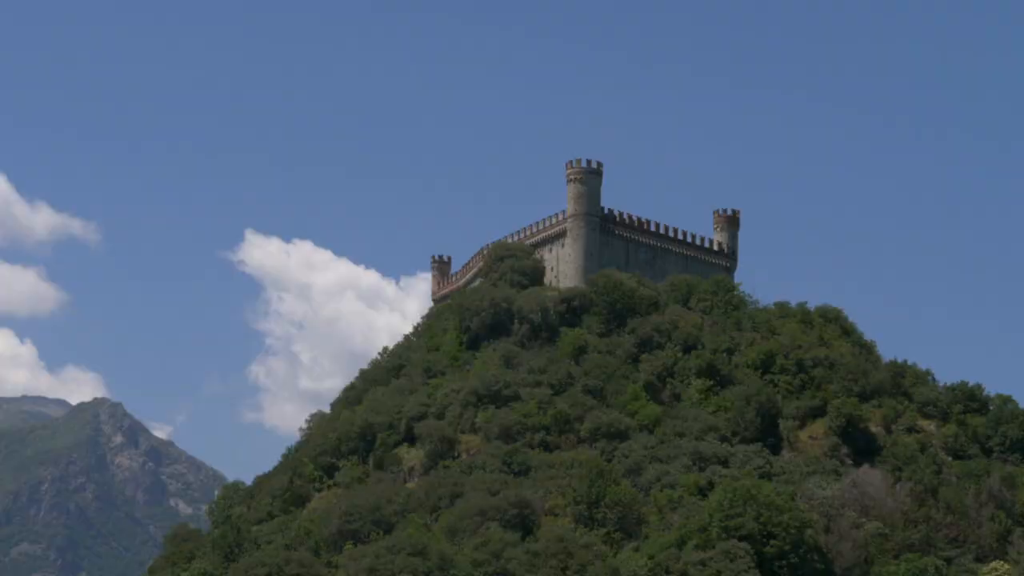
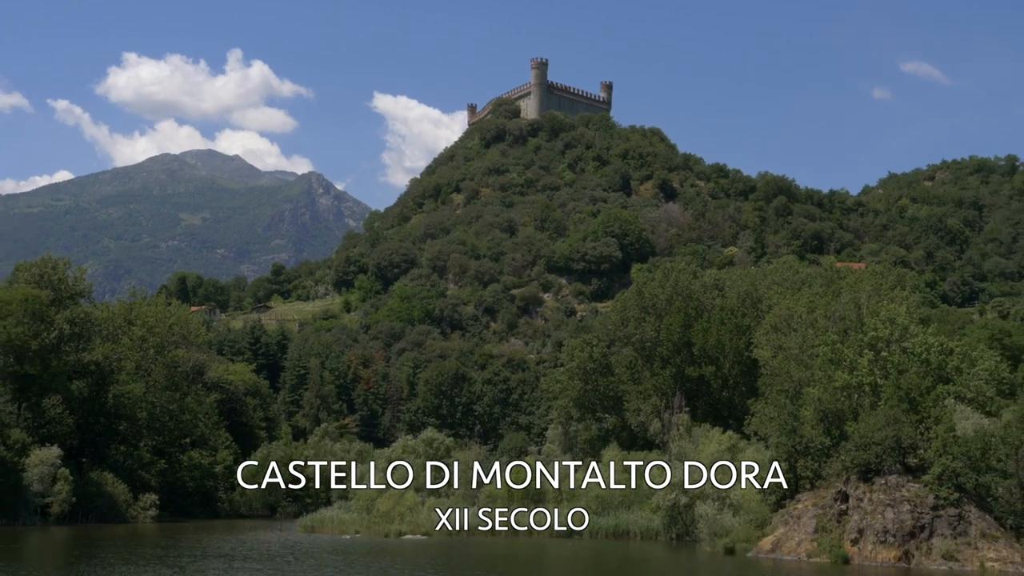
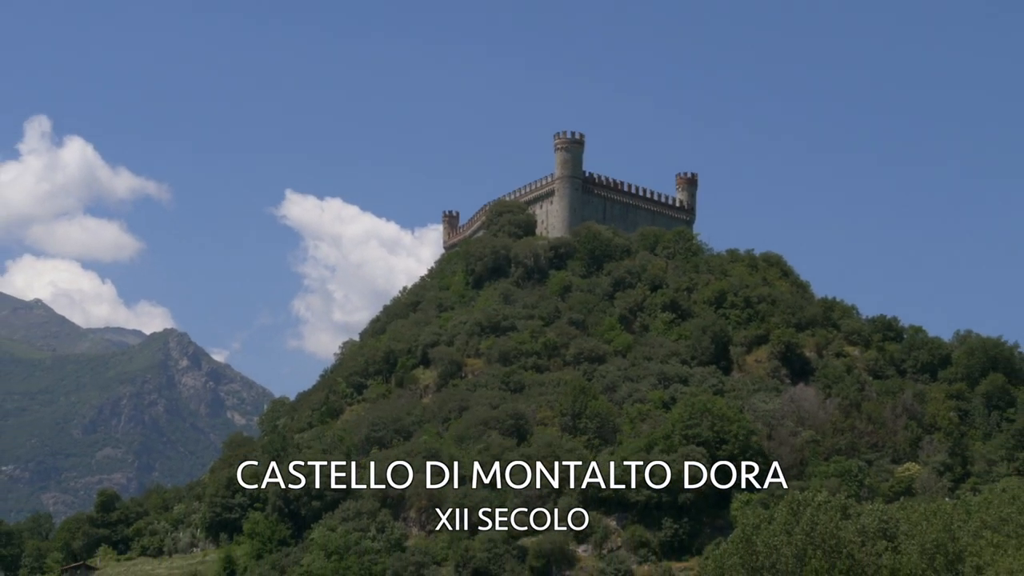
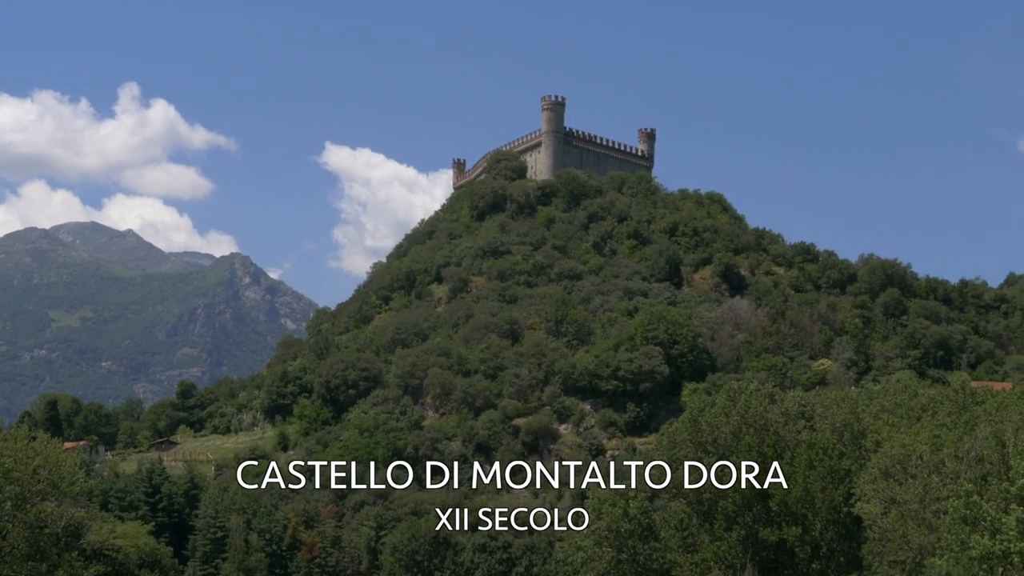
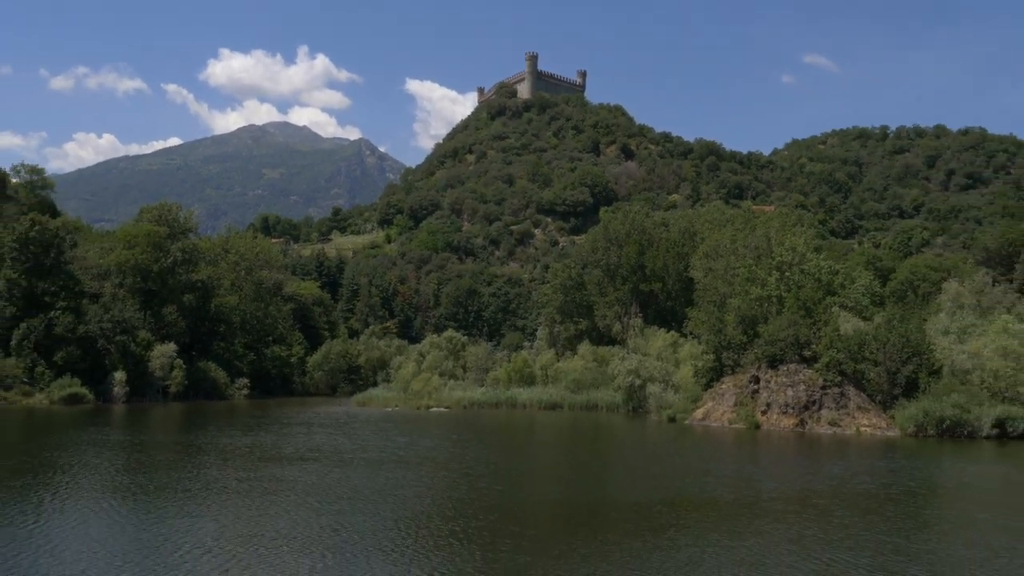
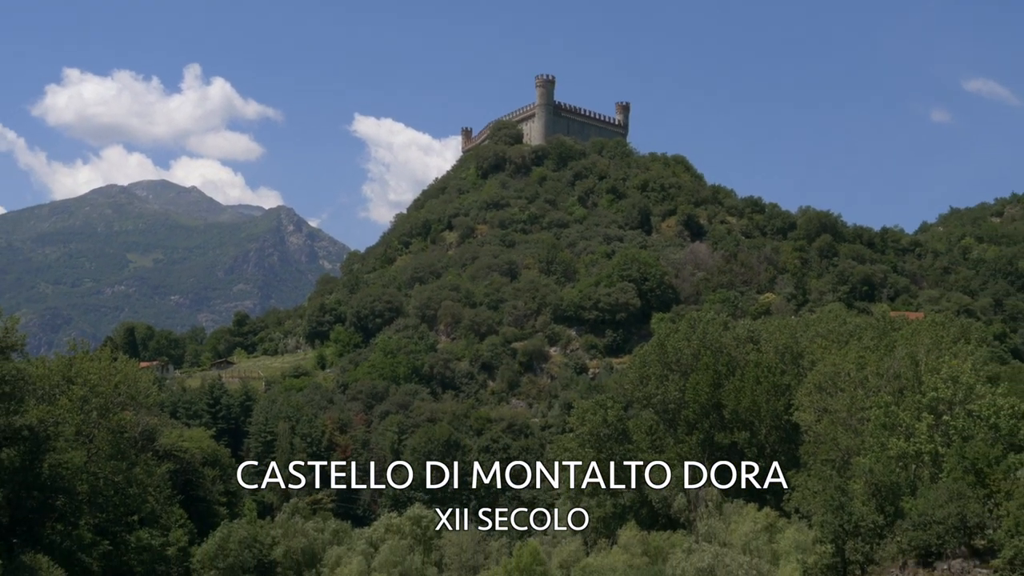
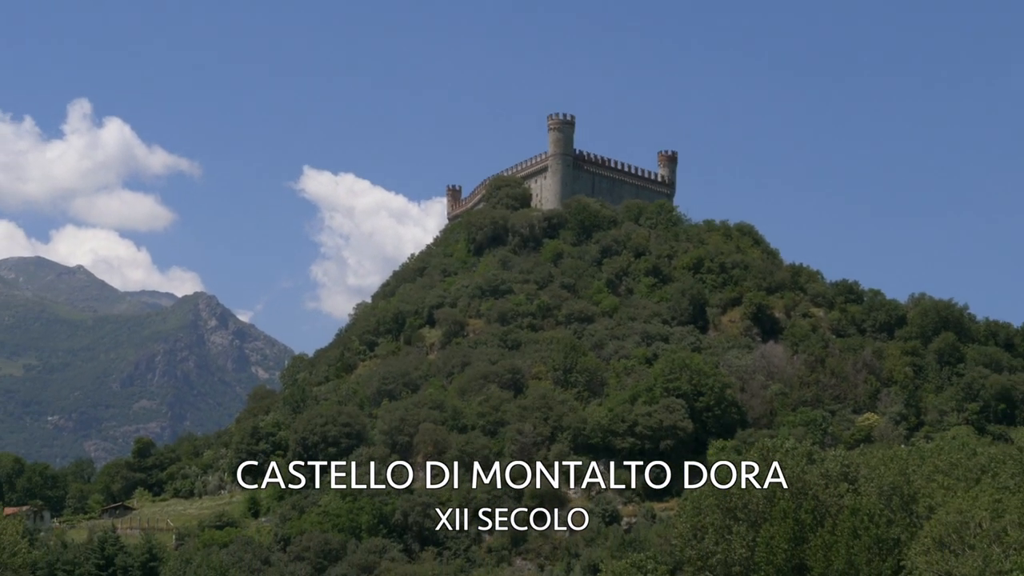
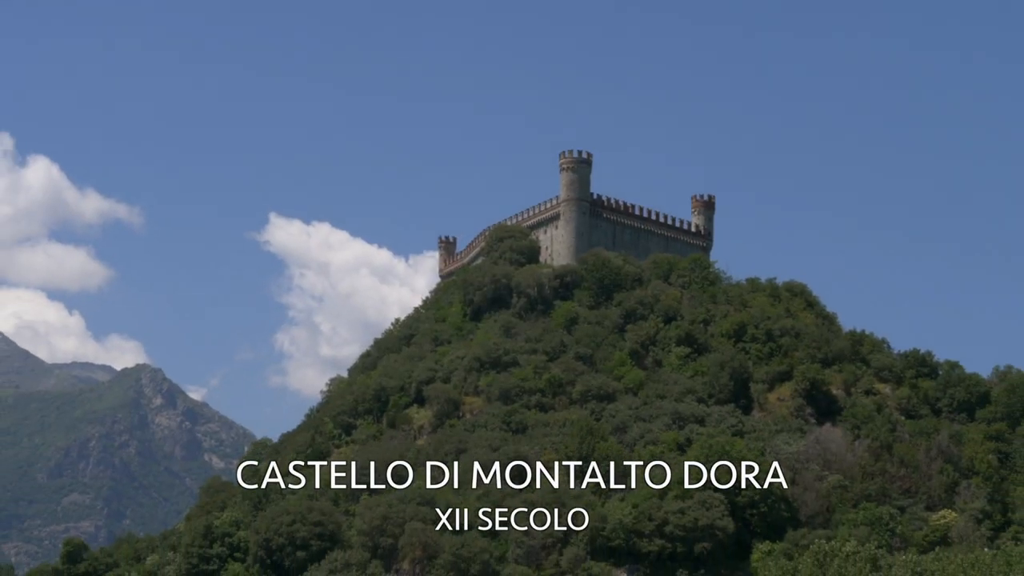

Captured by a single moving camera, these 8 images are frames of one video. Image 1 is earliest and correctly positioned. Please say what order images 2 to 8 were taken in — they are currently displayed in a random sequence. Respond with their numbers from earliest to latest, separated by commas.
8, 3, 7, 4, 6, 2, 5
